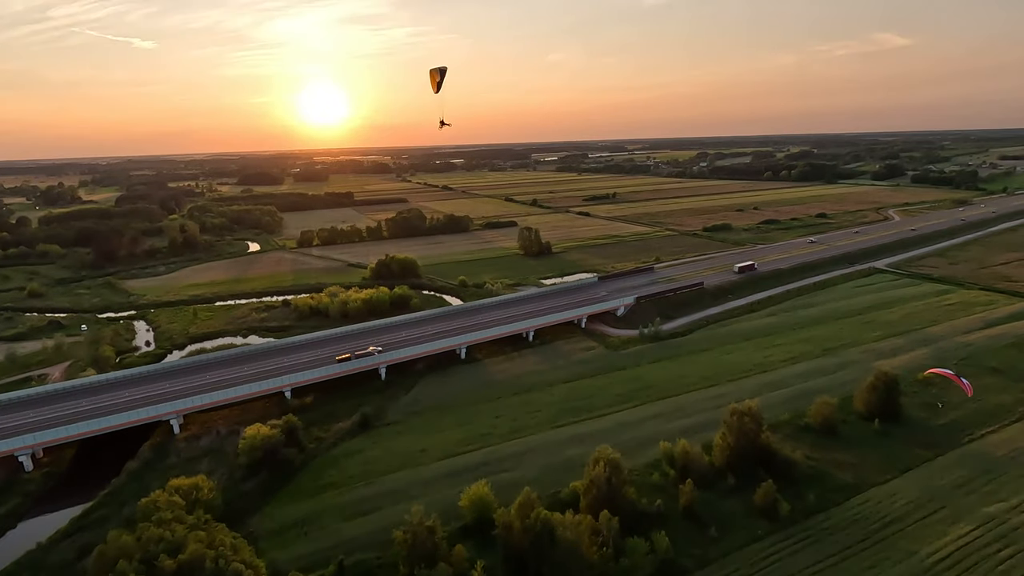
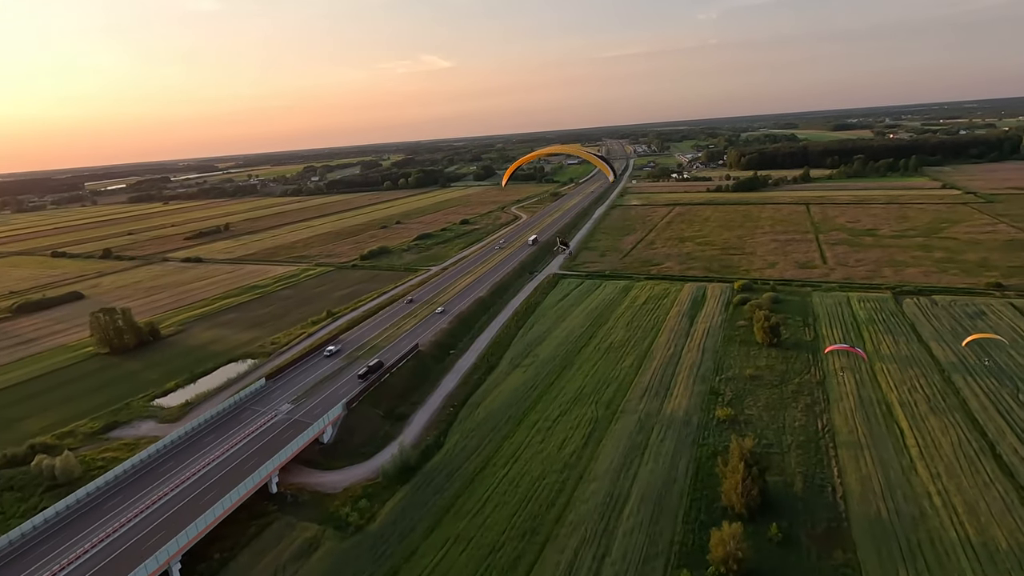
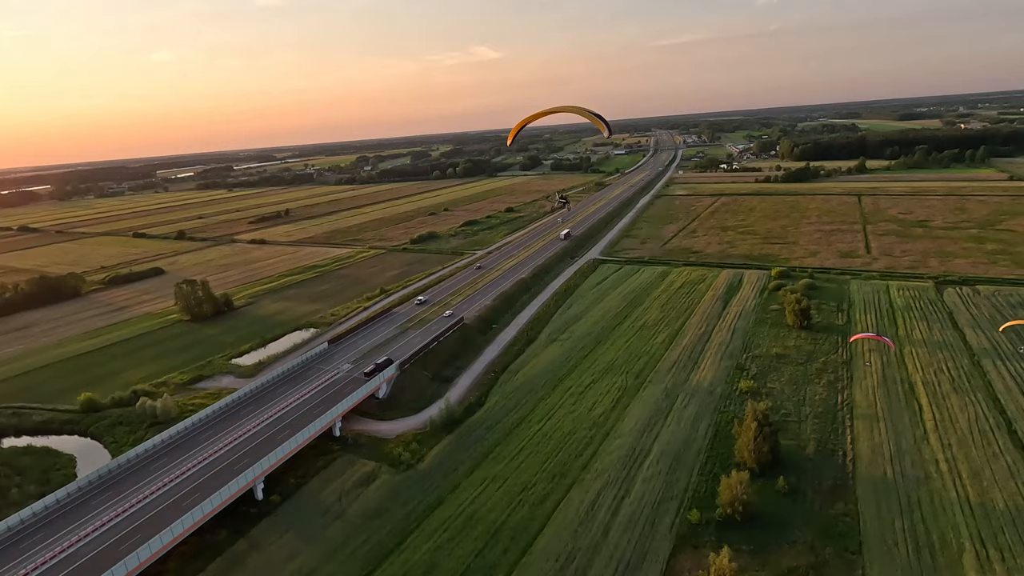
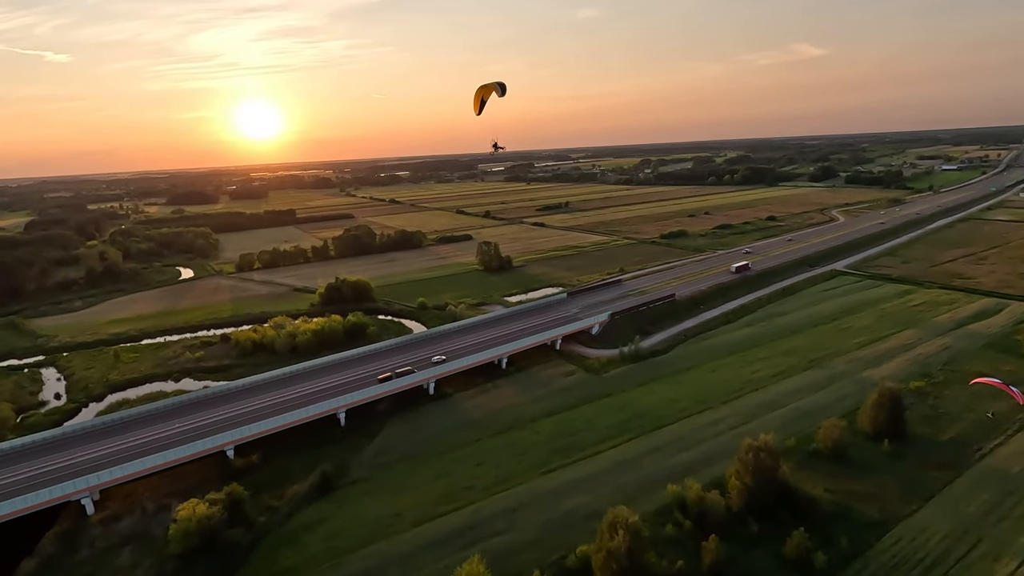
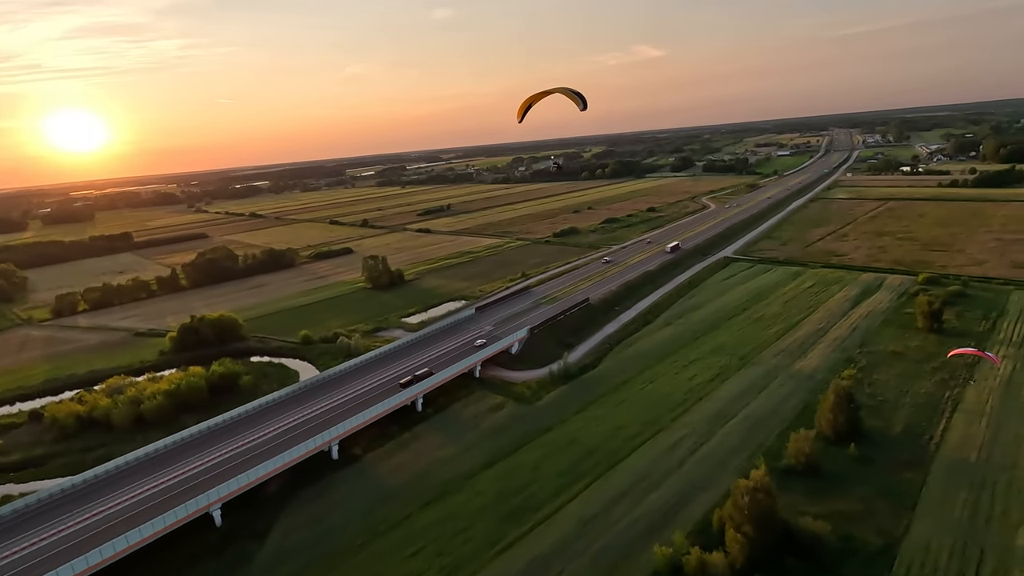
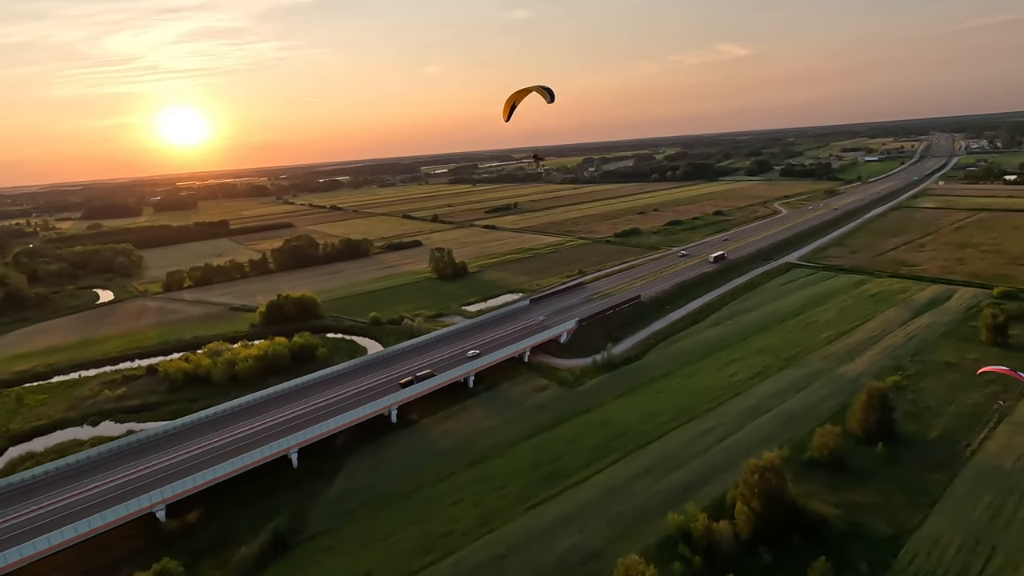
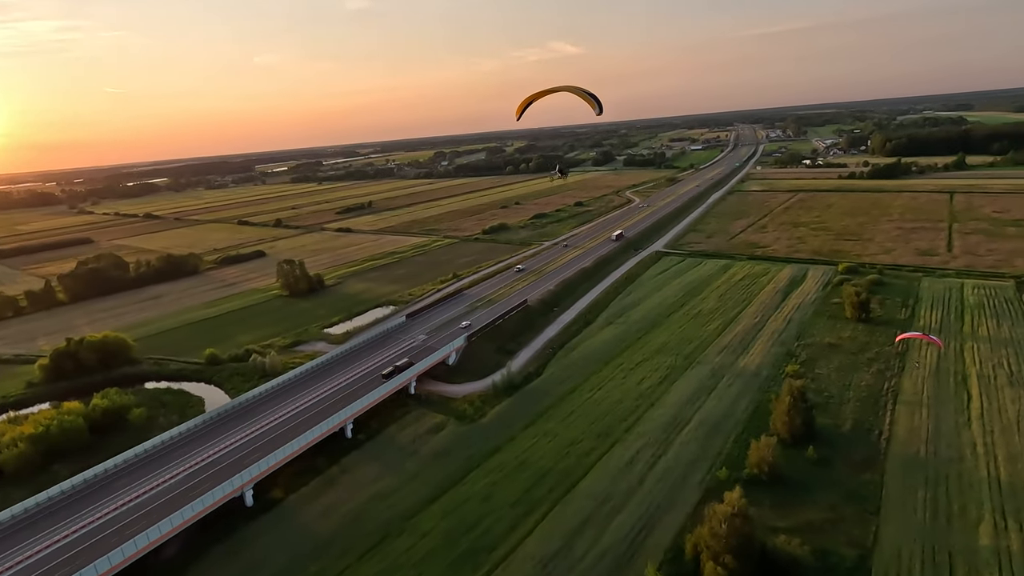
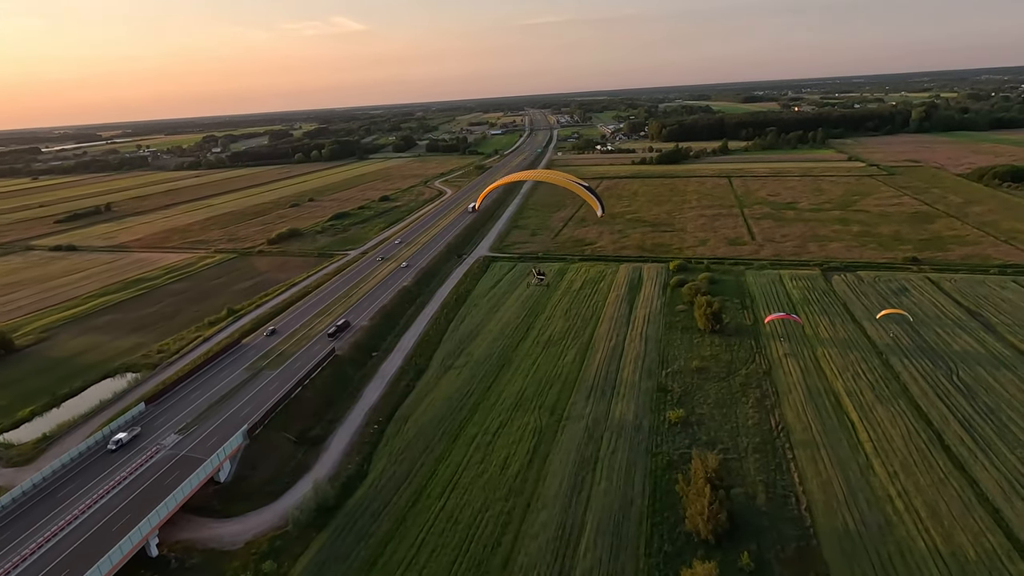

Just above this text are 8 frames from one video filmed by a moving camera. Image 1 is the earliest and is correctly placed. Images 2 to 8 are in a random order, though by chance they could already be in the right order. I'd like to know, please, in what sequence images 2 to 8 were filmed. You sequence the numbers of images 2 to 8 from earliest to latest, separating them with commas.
4, 6, 5, 7, 3, 2, 8
